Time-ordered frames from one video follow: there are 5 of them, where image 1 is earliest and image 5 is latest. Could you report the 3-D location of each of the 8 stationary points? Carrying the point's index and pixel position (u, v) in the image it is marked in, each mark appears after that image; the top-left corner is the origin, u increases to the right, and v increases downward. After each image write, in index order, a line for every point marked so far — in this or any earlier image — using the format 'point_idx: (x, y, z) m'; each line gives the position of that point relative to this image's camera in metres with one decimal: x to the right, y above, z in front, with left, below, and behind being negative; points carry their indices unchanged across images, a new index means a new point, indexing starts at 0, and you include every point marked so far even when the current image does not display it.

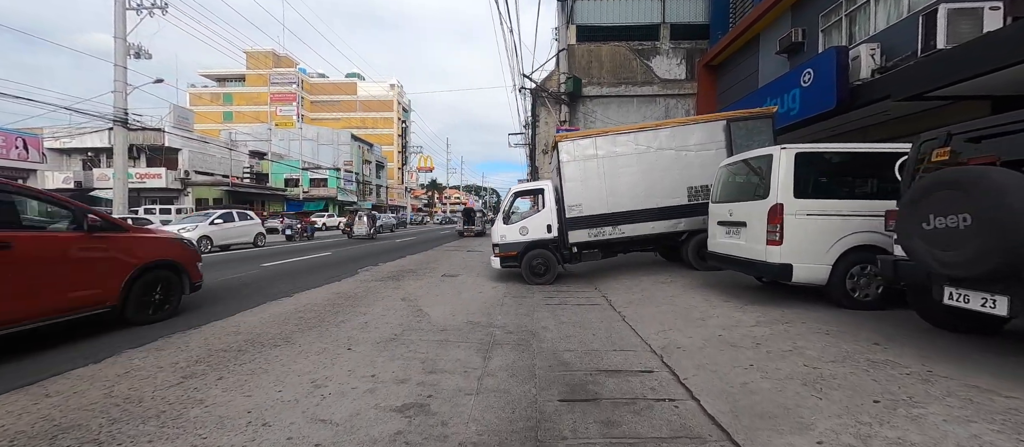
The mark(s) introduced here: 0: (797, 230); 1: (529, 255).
0: (+3.7, -0.1, +4.3) m
1: (+0.4, -0.7, +7.7) m
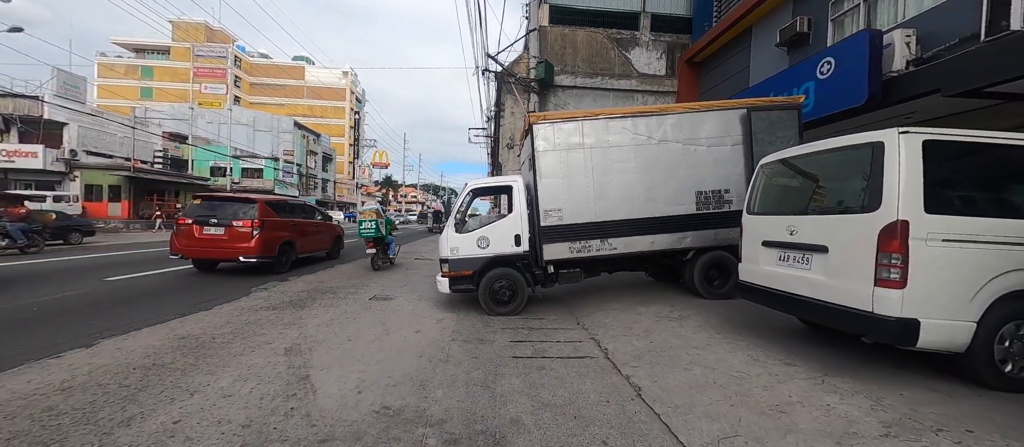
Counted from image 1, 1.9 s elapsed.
0: (+3.4, -0.3, +2.6) m
1: (-0.4, -0.9, +5.7) m
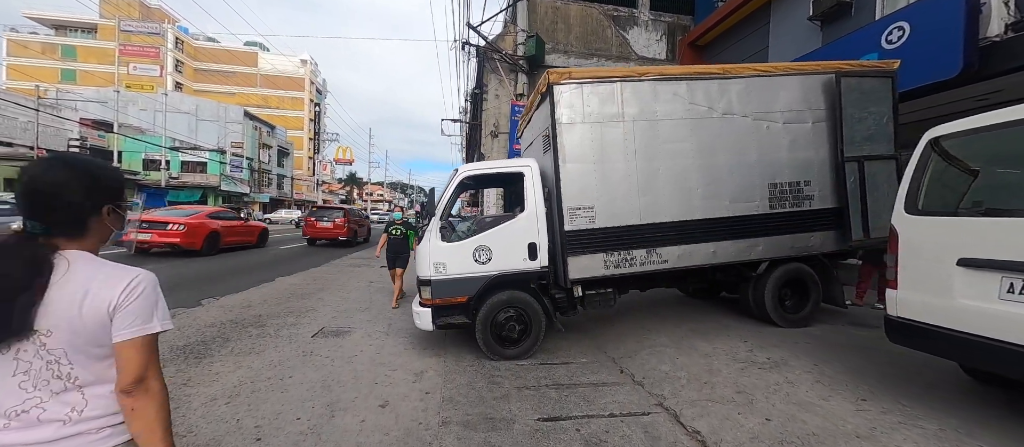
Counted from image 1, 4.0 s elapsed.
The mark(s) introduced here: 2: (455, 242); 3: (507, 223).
0: (+3.8, -0.4, +1.2) m
1: (-0.2, -0.9, +3.9) m
2: (-0.7, -0.2, +3.8) m
3: (-0.1, 0.0, +4.0) m
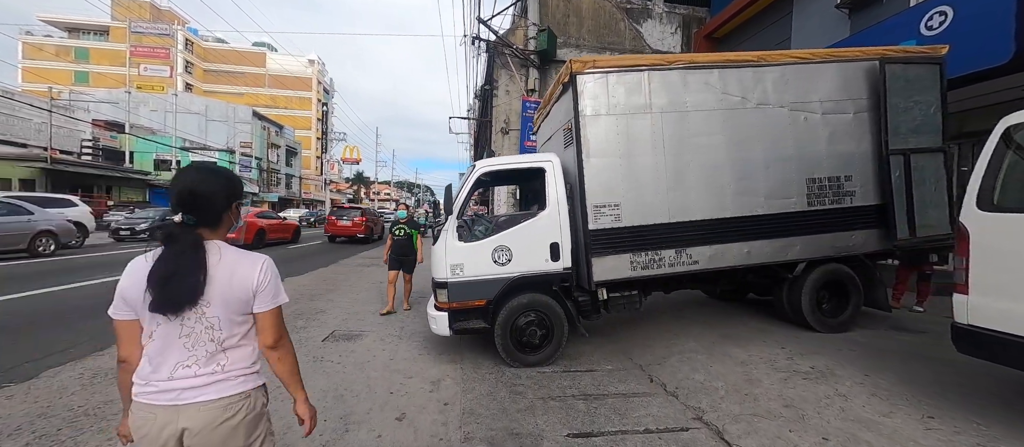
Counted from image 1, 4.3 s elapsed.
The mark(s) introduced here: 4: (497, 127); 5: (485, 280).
0: (+4.0, -0.4, +0.9) m
1: (0.0, -0.9, +3.7) m
2: (-0.4, -0.2, +3.6) m
3: (+0.2, 0.0, +3.7) m
4: (-0.6, +3.8, +13.0) m
5: (-0.3, -0.6, +3.6) m
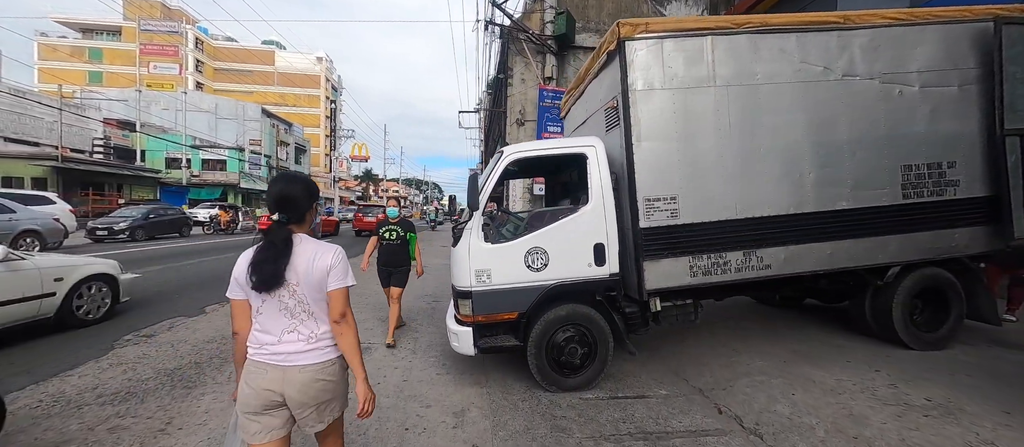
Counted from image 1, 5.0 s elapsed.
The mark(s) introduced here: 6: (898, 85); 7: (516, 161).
0: (+4.2, -0.3, +0.2) m
1: (+0.3, -0.9, +3.1) m
2: (-0.1, -0.2, +3.0) m
3: (+0.5, +0.1, +3.1) m
4: (-0.1, +3.9, +12.4) m
5: (0.0, -0.6, +3.0) m
6: (+3.9, +1.4, +3.3) m
7: (0.0, +0.6, +3.3) m
